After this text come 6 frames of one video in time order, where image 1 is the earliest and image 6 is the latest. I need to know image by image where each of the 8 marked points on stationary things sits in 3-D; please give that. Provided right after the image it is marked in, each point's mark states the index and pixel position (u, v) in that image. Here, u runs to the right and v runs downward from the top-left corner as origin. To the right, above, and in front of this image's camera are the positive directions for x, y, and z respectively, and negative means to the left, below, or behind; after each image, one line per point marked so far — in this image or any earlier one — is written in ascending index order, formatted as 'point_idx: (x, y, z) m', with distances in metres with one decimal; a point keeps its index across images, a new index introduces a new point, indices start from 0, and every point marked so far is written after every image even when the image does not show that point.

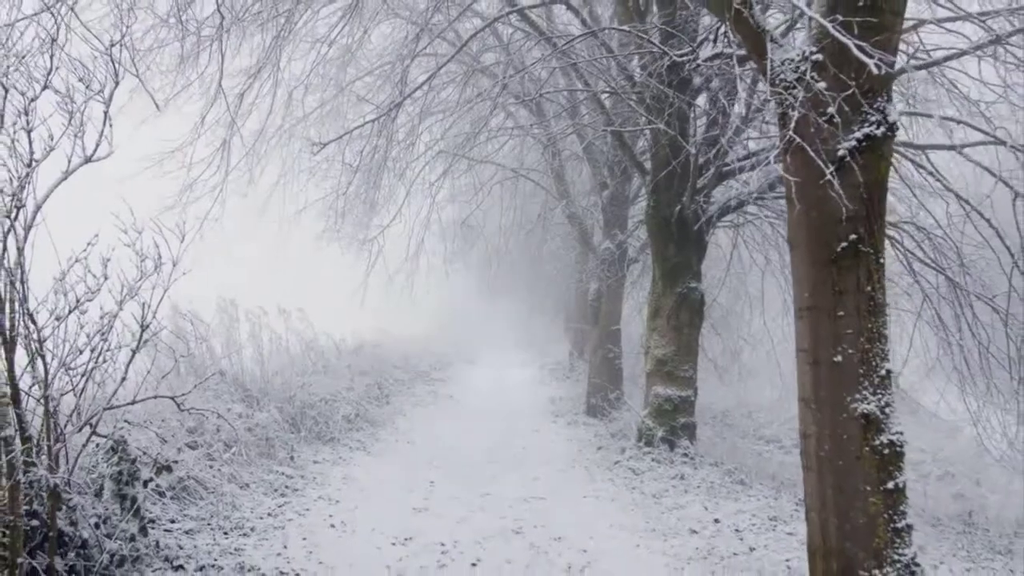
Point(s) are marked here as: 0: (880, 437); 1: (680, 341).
0: (+1.9, -0.8, +3.5) m
1: (+1.9, -0.6, +7.7) m
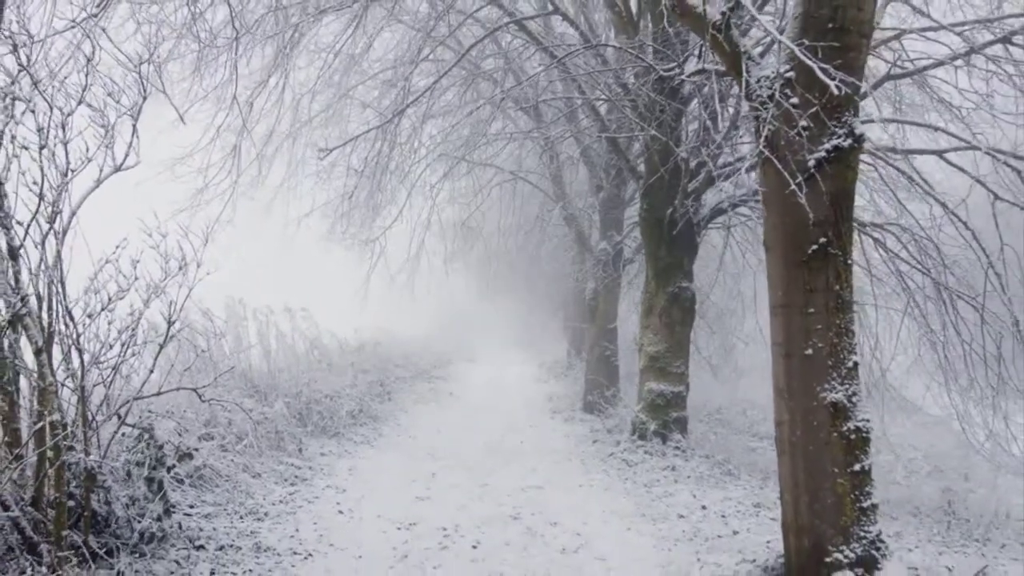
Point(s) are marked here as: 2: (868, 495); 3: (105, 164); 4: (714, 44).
0: (+1.9, -0.8, +3.8) m
1: (+1.9, -0.6, +8.0) m
2: (+2.0, -1.2, +3.8) m
3: (-2.4, +0.7, +3.9) m
4: (+1.2, +1.4, +3.9) m
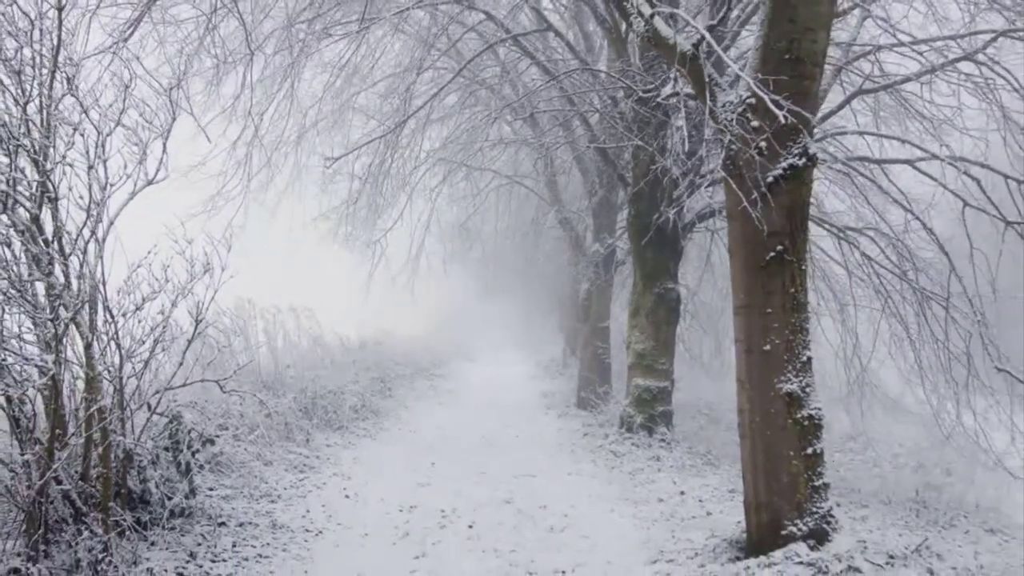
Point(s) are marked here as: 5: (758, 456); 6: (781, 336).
0: (+1.8, -0.8, +4.3) m
1: (+1.8, -0.6, +8.5) m
2: (+2.0, -1.2, +4.3) m
3: (-2.4, +0.7, +4.4) m
4: (+1.2, +1.4, +4.4) m
5: (+1.6, -1.1, +4.3) m
6: (+1.7, -0.3, +4.3) m
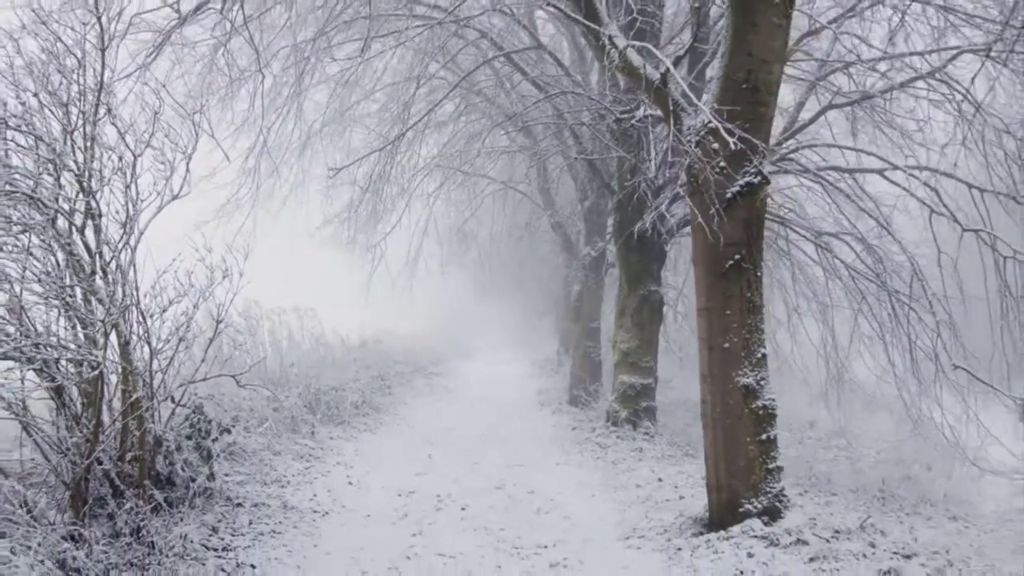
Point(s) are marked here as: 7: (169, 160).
0: (+1.7, -0.8, +4.8) m
1: (+1.7, -0.7, +9.0) m
2: (+1.9, -1.2, +4.8) m
3: (-2.5, +0.7, +4.9) m
4: (+1.1, +1.4, +4.9) m
5: (+1.5, -1.1, +4.9) m
6: (+1.6, -0.3, +4.8) m
7: (-2.5, +0.9, +4.8) m
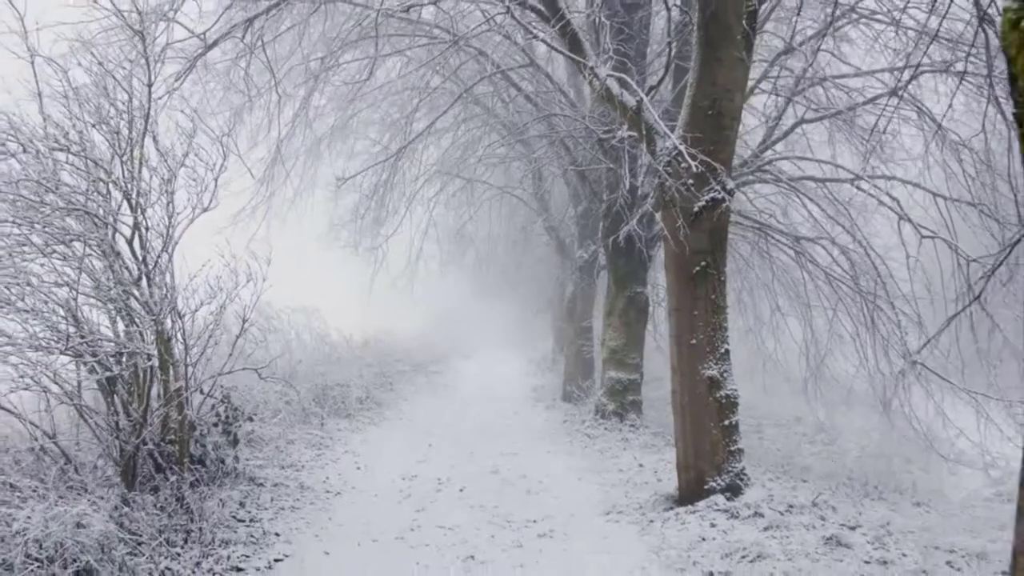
0: (+1.7, -0.8, +5.4) m
1: (+1.7, -0.7, +9.6) m
2: (+1.8, -1.3, +5.5) m
3: (-2.6, +0.7, +5.5) m
4: (+1.0, +1.4, +5.6) m
5: (+1.4, -1.1, +5.5) m
6: (+1.6, -0.4, +5.4) m
7: (-2.5, +0.9, +5.5) m
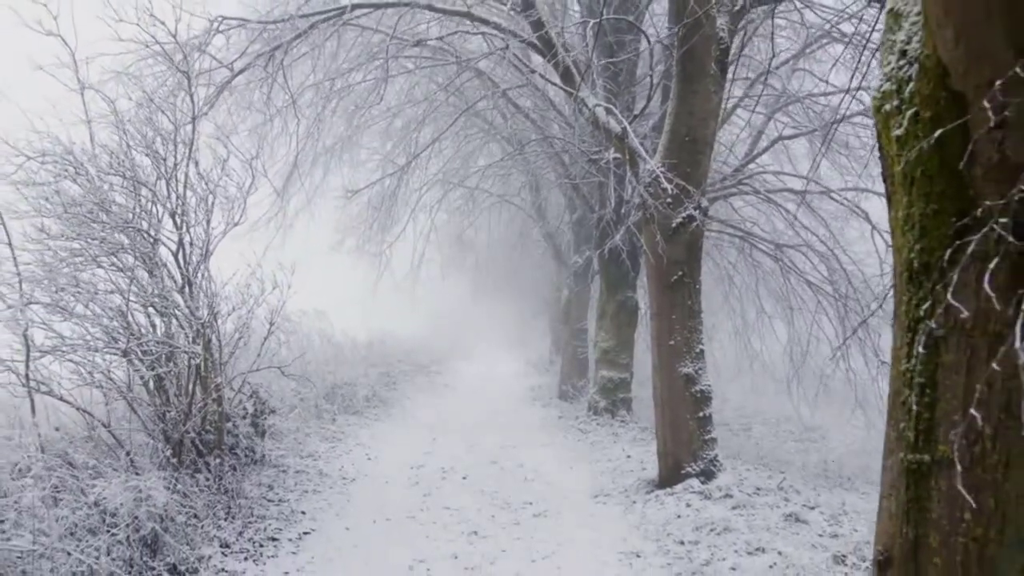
0: (+1.7, -0.9, +6.1) m
1: (+1.6, -0.8, +10.3) m
2: (+1.8, -1.3, +6.1) m
3: (-2.6, +0.6, +6.2) m
4: (+1.0, +1.3, +6.2) m
5: (+1.4, -1.2, +6.2) m
6: (+1.5, -0.4, +6.1) m
7: (-2.6, +0.8, +6.1) m
